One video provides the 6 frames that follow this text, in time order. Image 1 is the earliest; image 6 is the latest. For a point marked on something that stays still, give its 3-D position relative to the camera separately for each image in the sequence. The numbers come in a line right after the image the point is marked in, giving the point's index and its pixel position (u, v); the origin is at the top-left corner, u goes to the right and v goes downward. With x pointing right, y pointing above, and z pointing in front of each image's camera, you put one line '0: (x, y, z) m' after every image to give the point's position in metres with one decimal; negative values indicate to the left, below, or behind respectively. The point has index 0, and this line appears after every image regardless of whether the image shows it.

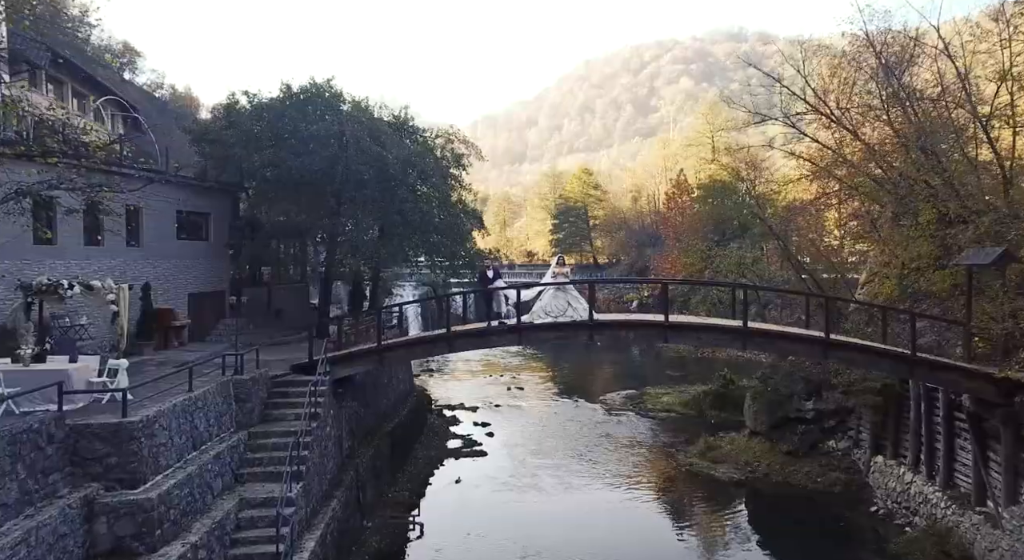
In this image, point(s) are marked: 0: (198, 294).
0: (-8.4, -0.4, +18.0) m
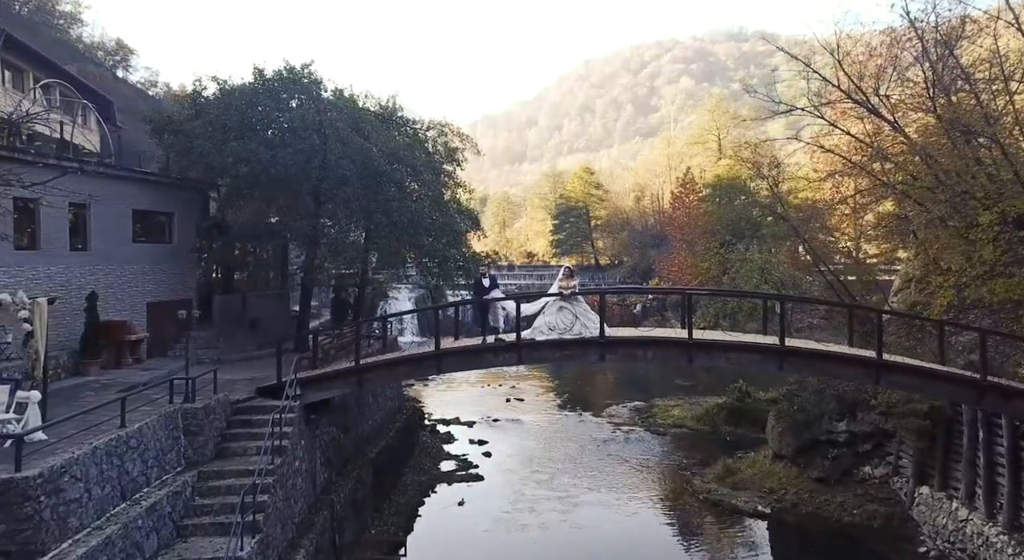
0: (-8.5, -0.5, +16.1) m
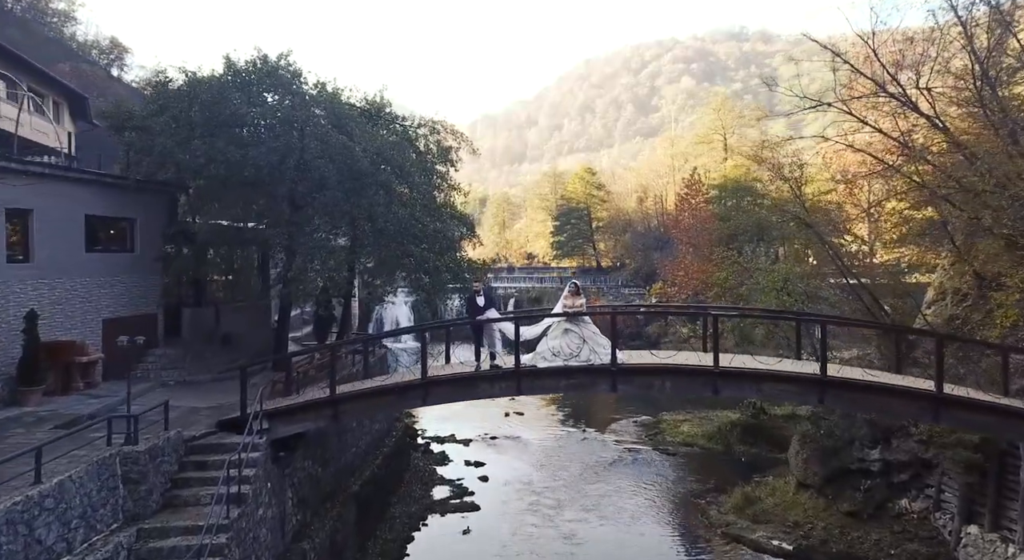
0: (-8.5, -0.8, +14.4) m
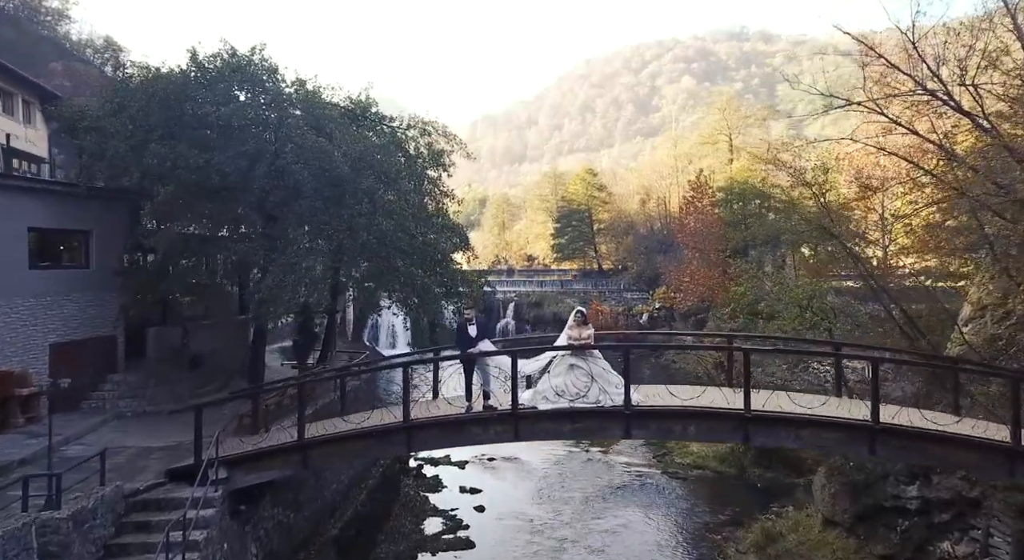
0: (-8.5, -1.2, +12.9) m
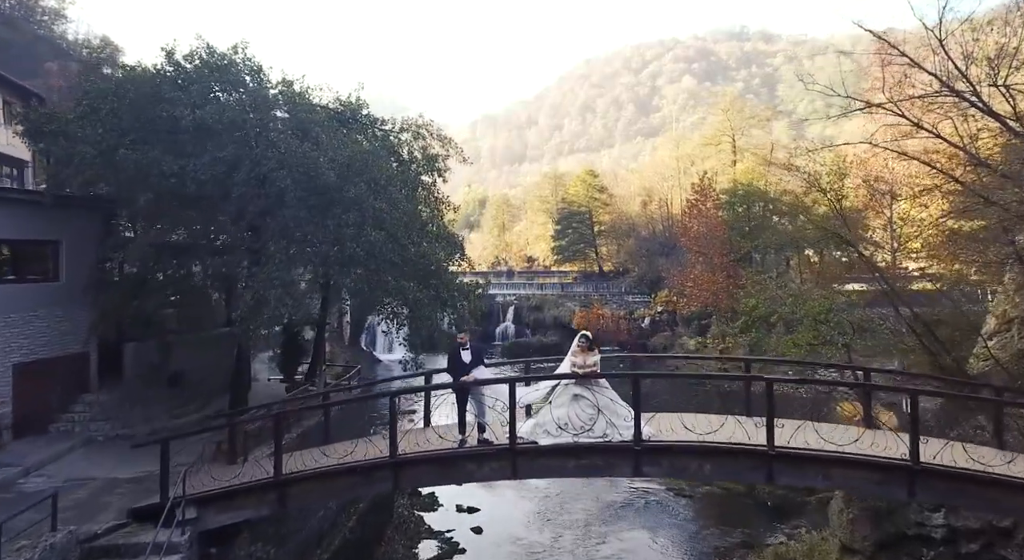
0: (-8.6, -1.5, +12.0) m
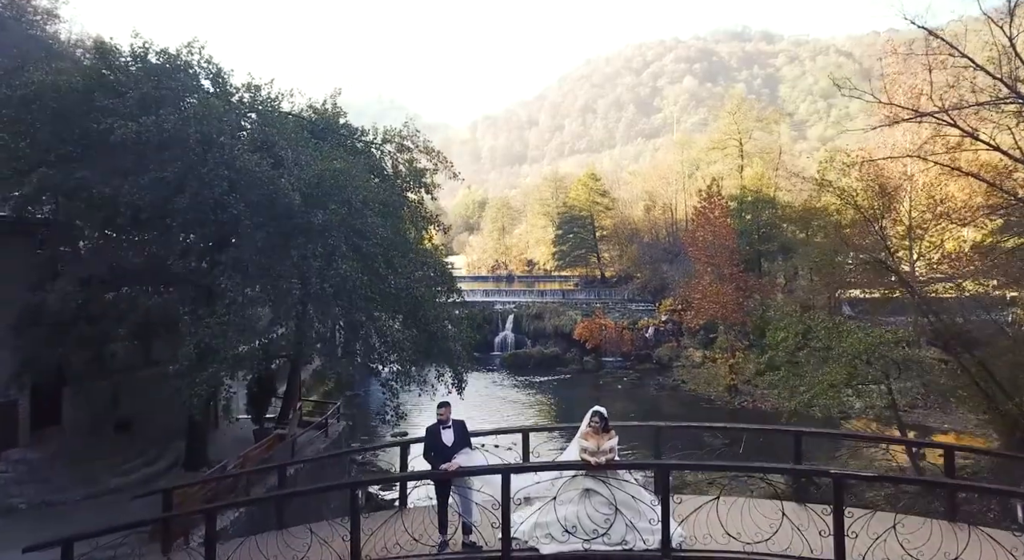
0: (-8.6, -2.1, +10.2) m
